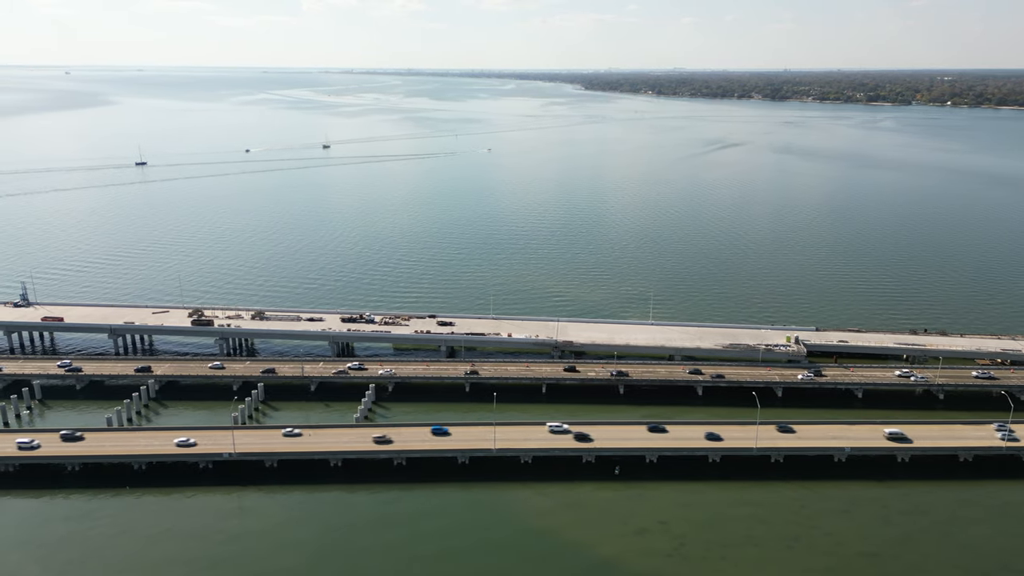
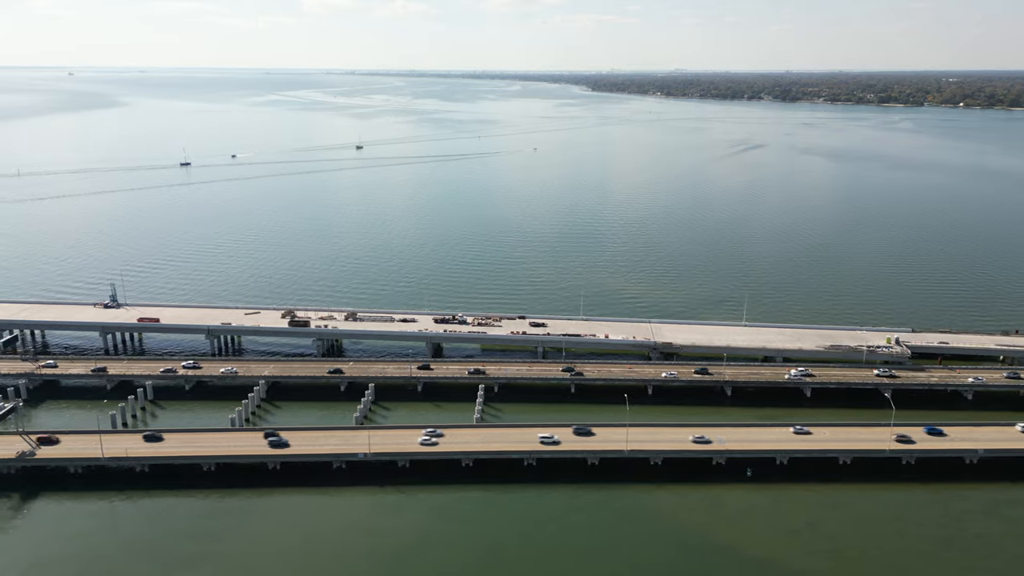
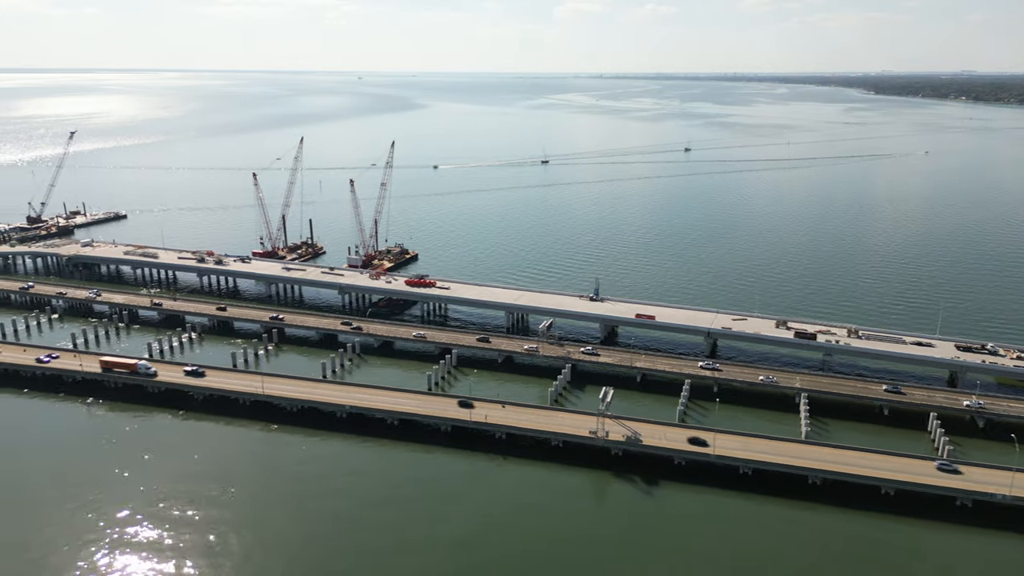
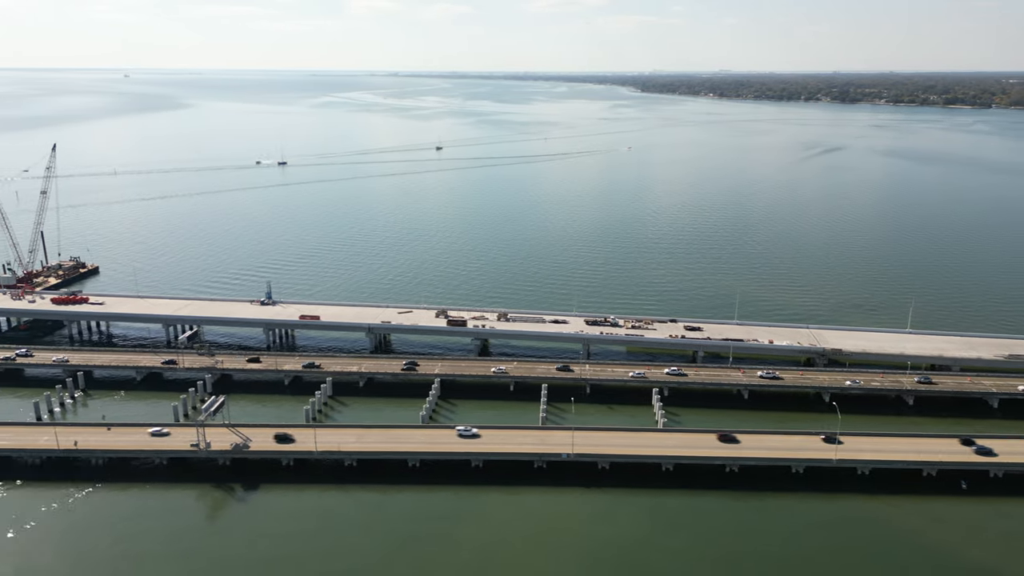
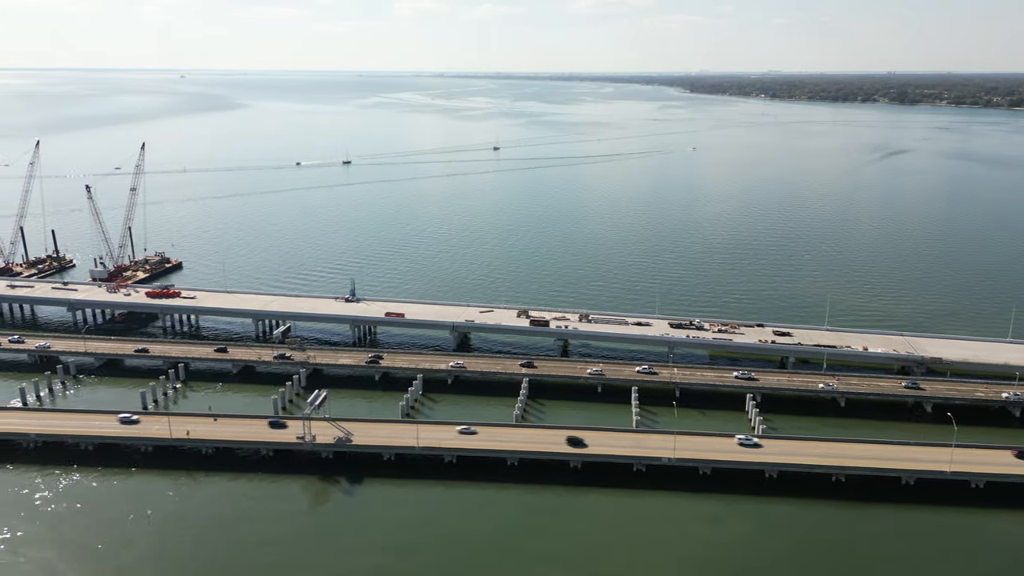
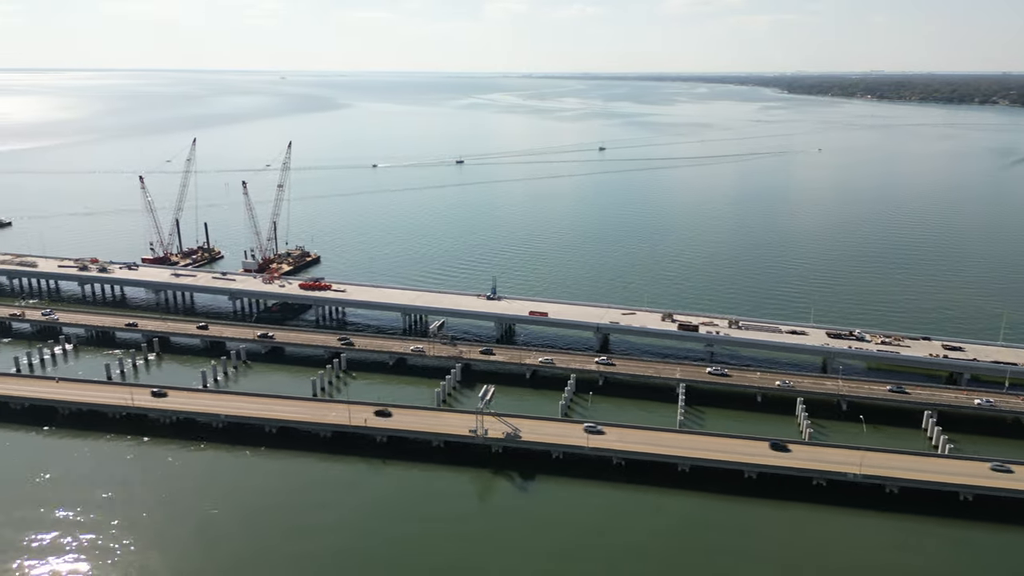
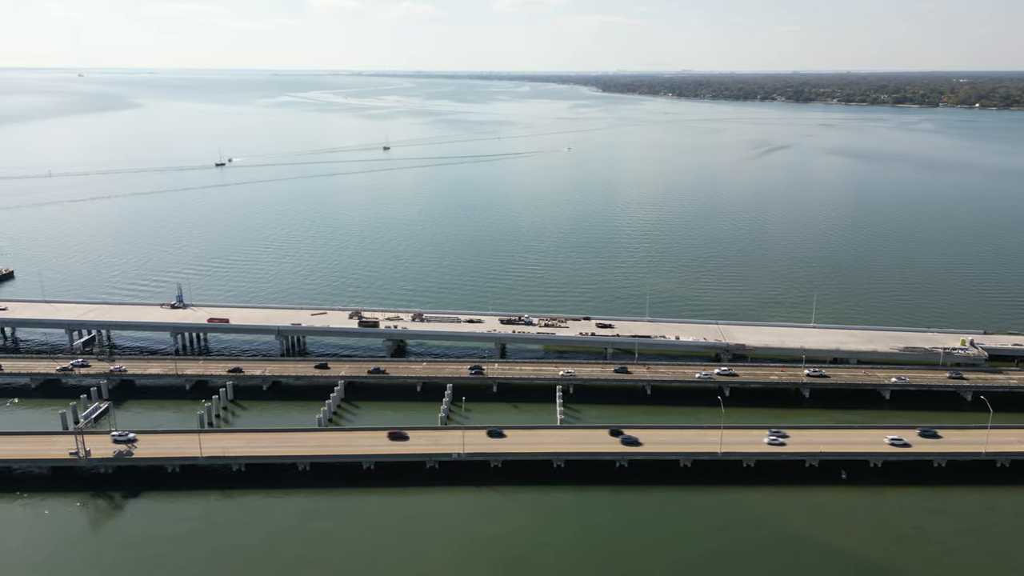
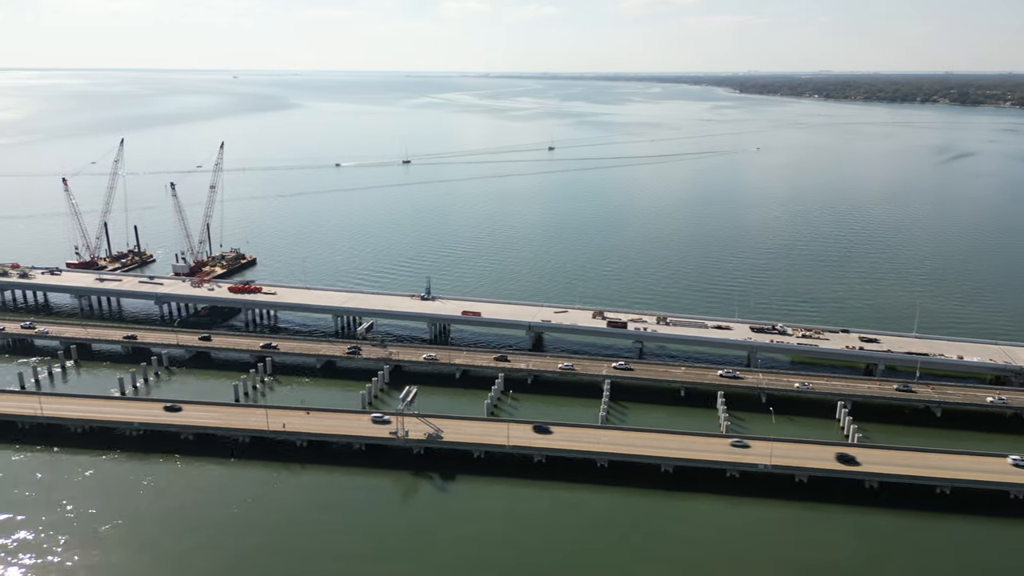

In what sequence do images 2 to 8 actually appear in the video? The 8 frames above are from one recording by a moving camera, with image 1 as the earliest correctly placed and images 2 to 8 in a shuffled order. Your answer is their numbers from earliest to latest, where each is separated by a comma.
2, 7, 4, 5, 8, 6, 3
